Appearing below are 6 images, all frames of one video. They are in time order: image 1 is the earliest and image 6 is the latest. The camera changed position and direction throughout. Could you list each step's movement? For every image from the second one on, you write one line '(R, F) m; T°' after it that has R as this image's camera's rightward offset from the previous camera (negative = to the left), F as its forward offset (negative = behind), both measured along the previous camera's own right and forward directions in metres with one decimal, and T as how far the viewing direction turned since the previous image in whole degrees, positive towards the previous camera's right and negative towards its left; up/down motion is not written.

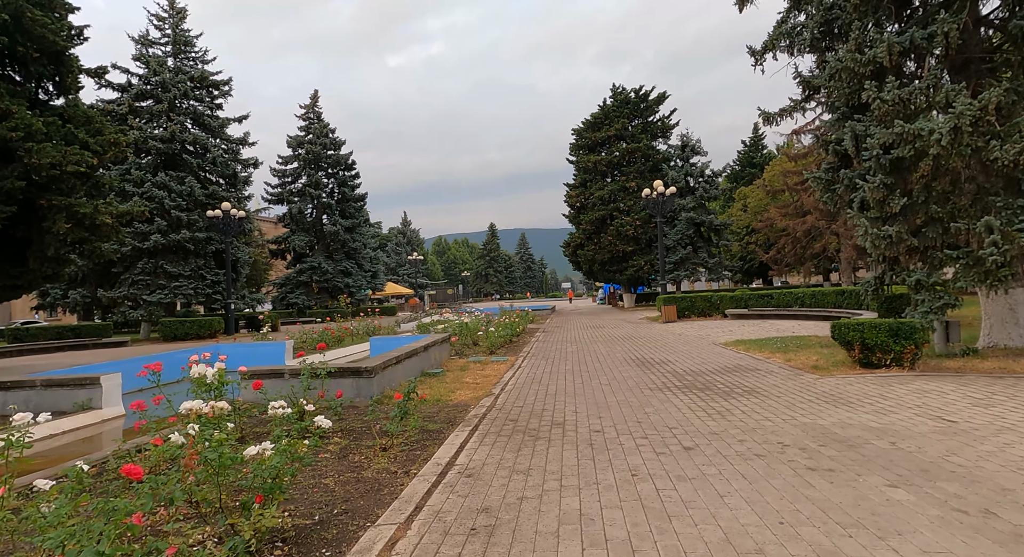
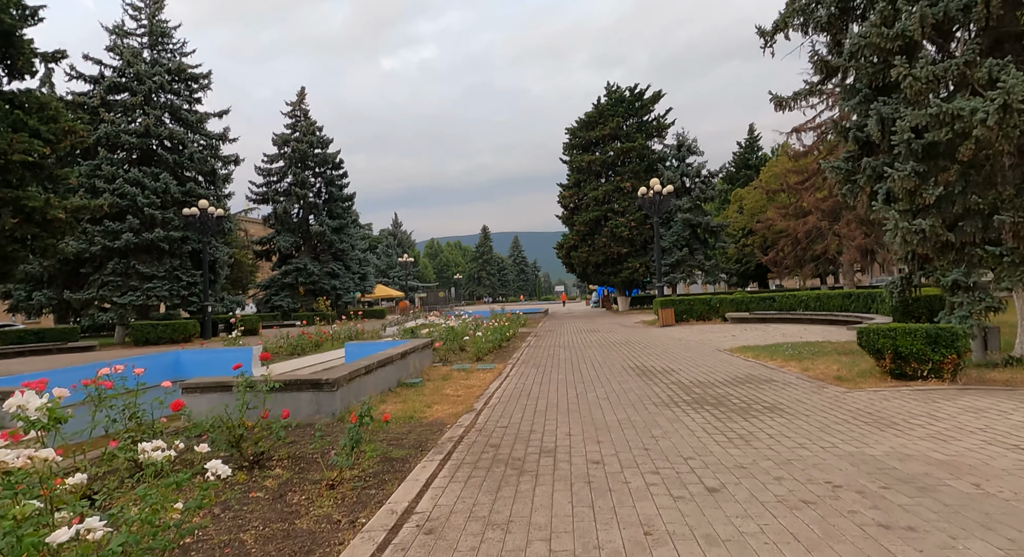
(+0.1, +1.1) m; +1°
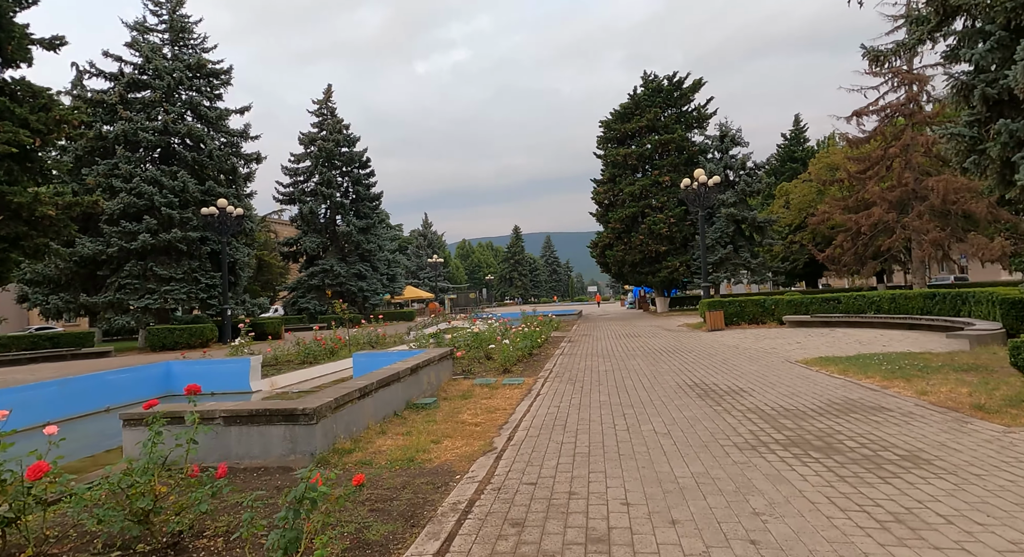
(0.0, +1.8) m; -3°
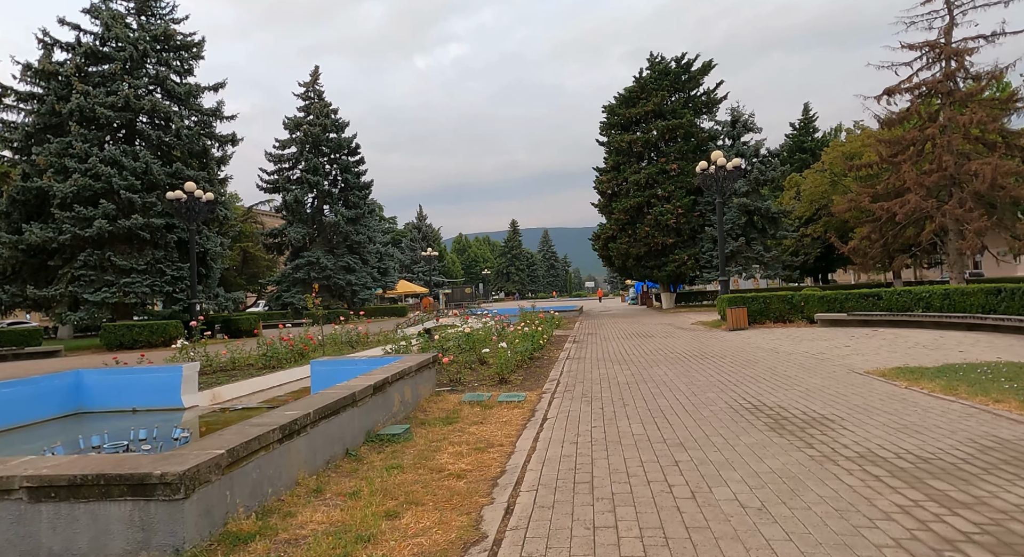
(0.0, +2.3) m; 0°
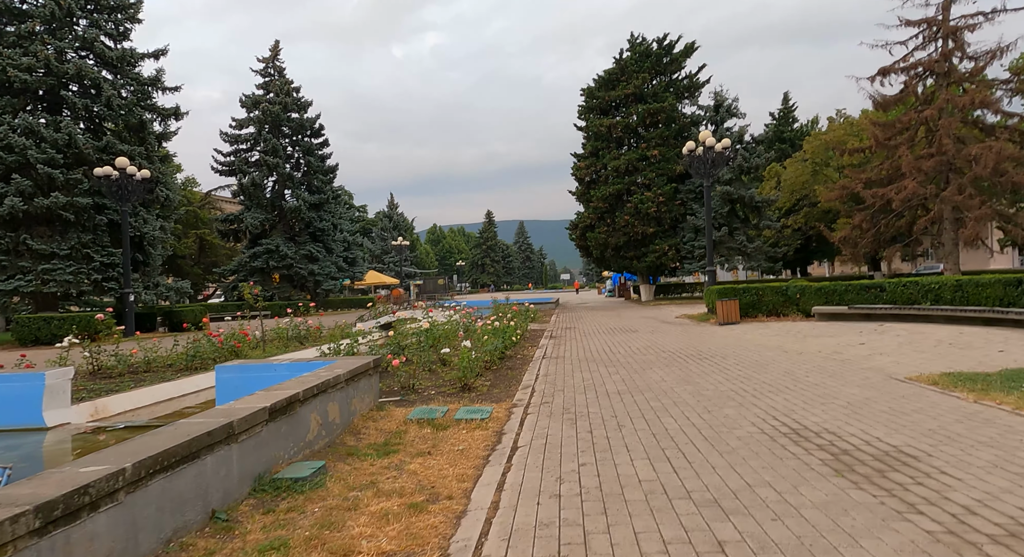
(+0.1, +1.9) m; +2°
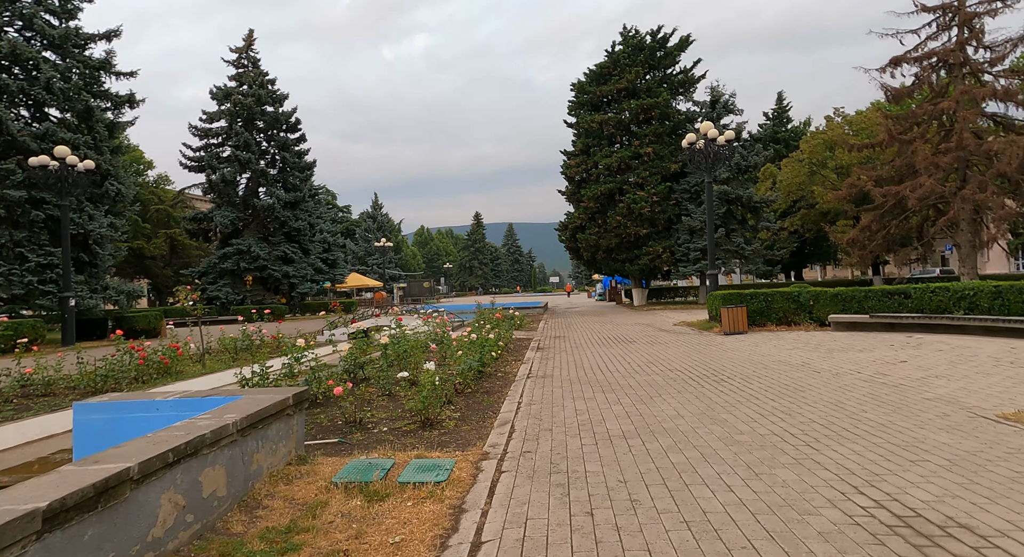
(+0.2, +1.8) m; +1°
